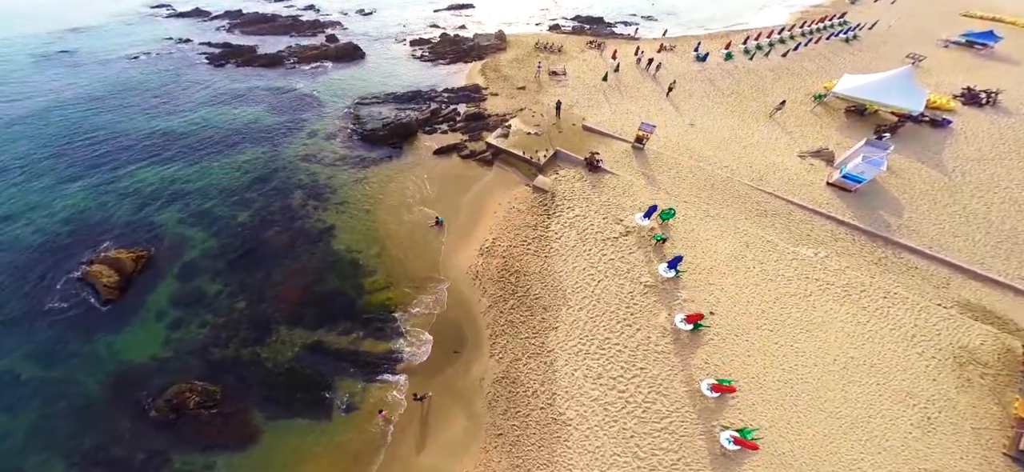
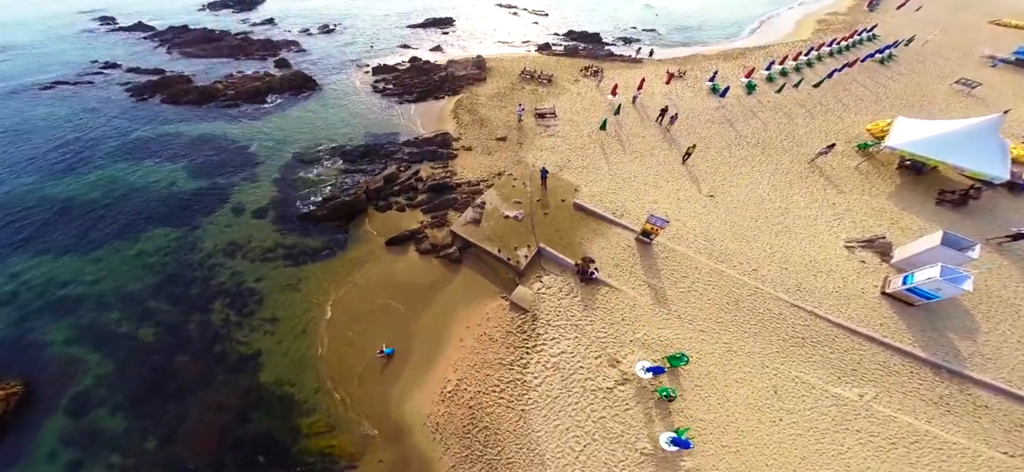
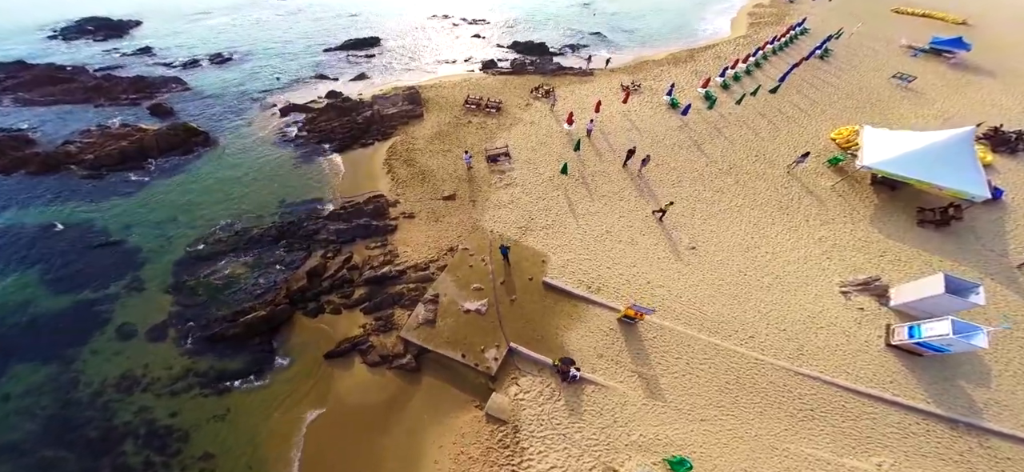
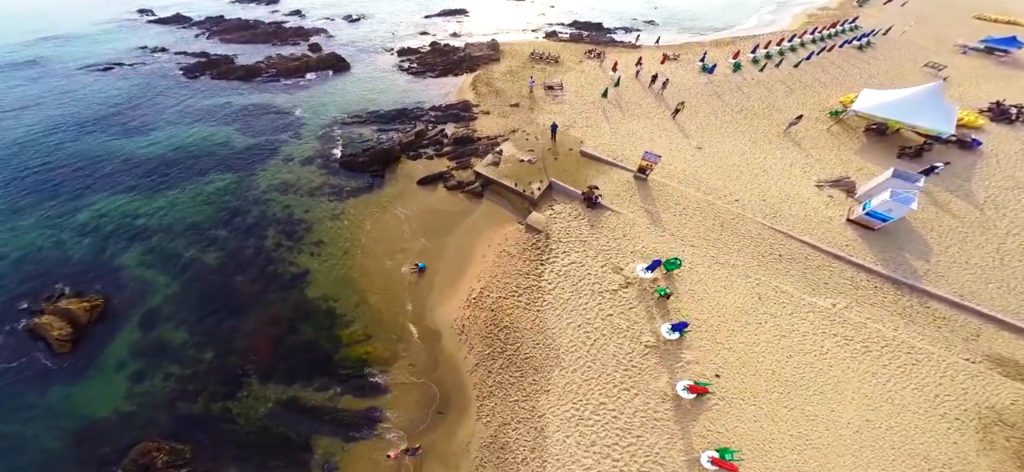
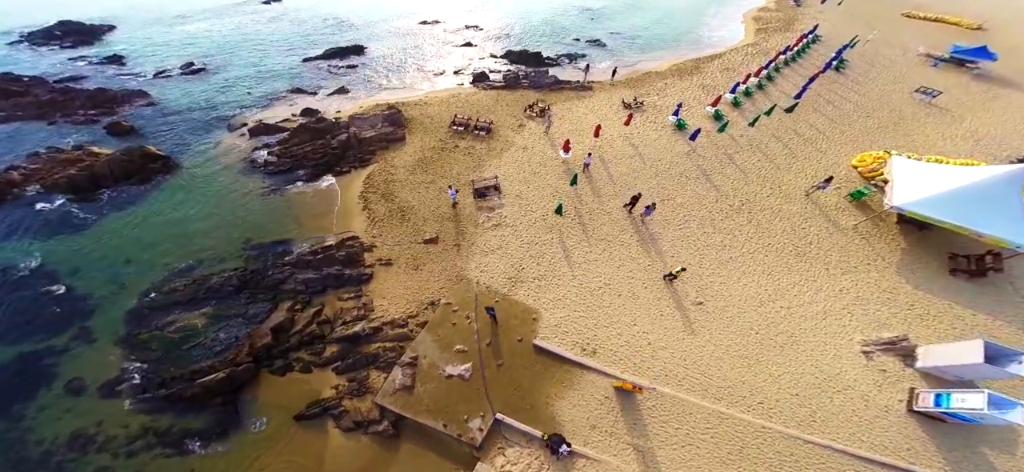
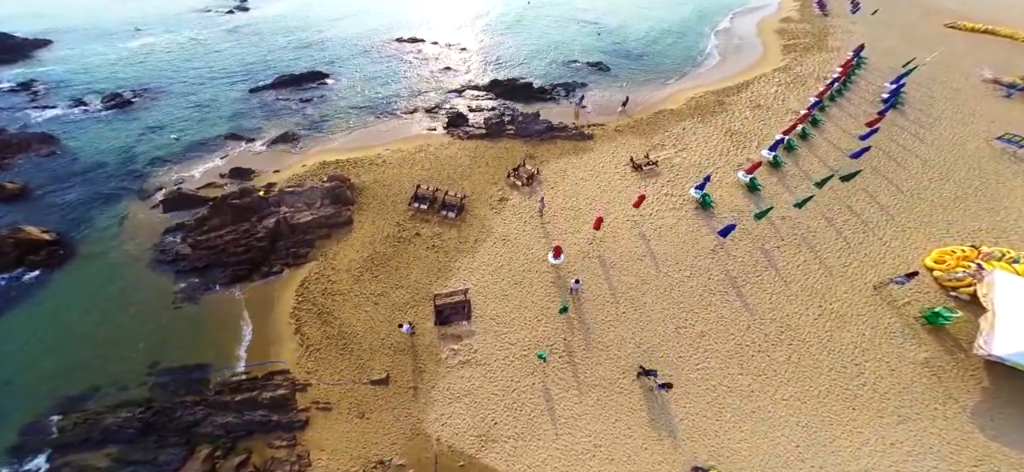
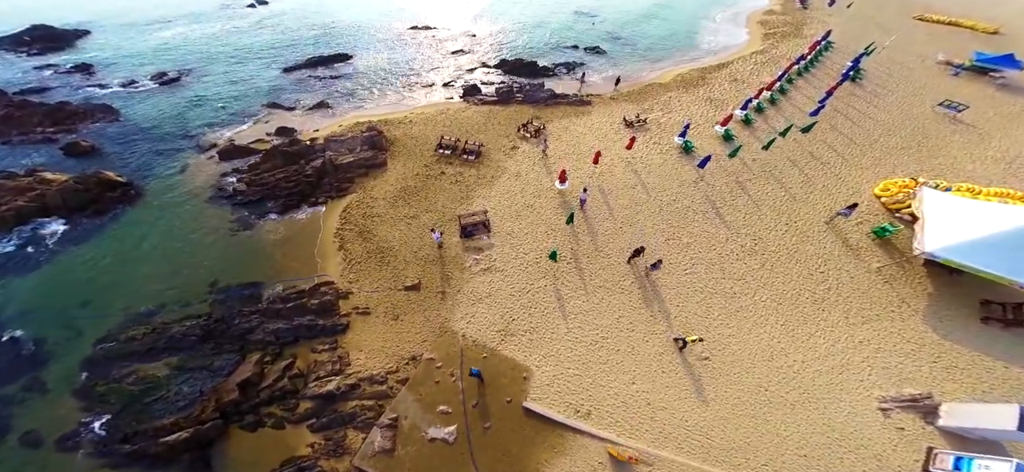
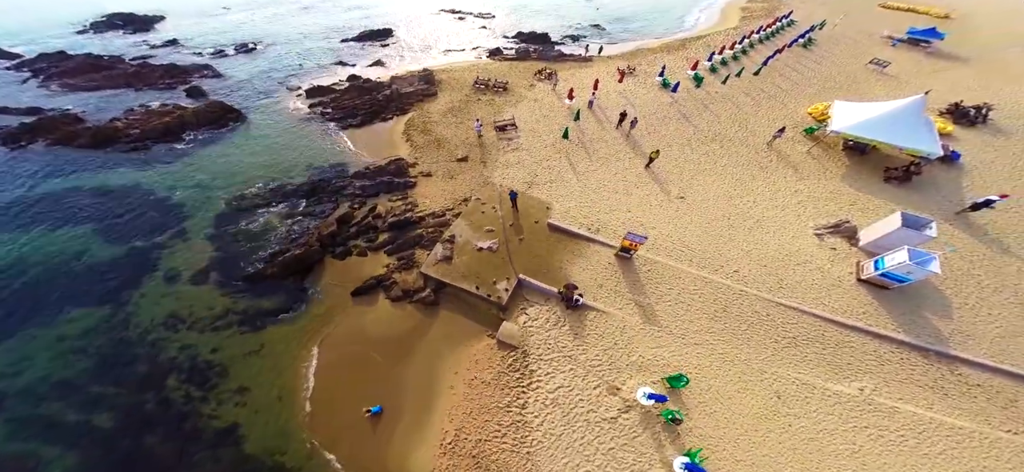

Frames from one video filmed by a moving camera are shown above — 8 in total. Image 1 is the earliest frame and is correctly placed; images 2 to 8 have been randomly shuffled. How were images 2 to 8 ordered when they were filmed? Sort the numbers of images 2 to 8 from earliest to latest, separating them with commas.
4, 2, 8, 3, 5, 7, 6
